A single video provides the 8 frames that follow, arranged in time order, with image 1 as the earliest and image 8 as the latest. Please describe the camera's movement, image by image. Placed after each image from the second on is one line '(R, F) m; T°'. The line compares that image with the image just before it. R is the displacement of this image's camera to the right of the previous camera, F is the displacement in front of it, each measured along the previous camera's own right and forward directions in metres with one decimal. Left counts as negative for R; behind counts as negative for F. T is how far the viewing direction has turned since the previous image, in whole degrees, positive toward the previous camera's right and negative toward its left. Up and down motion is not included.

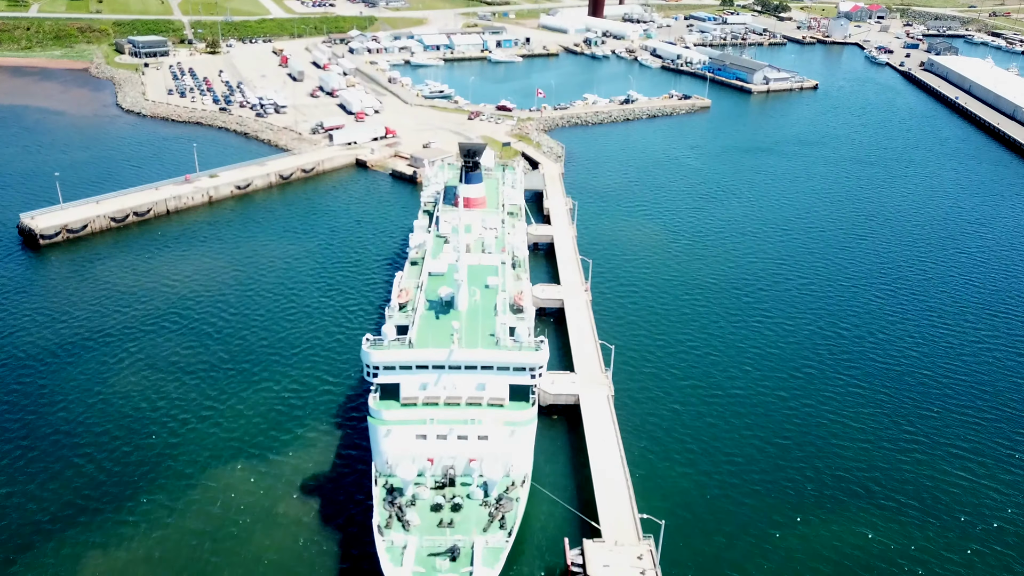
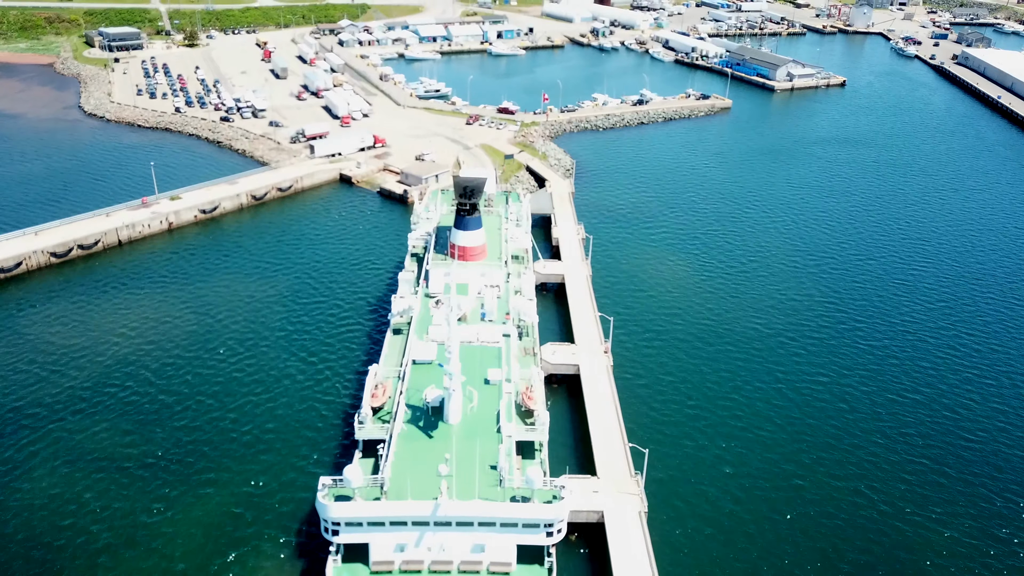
(-0.3, +11.0) m; 0°
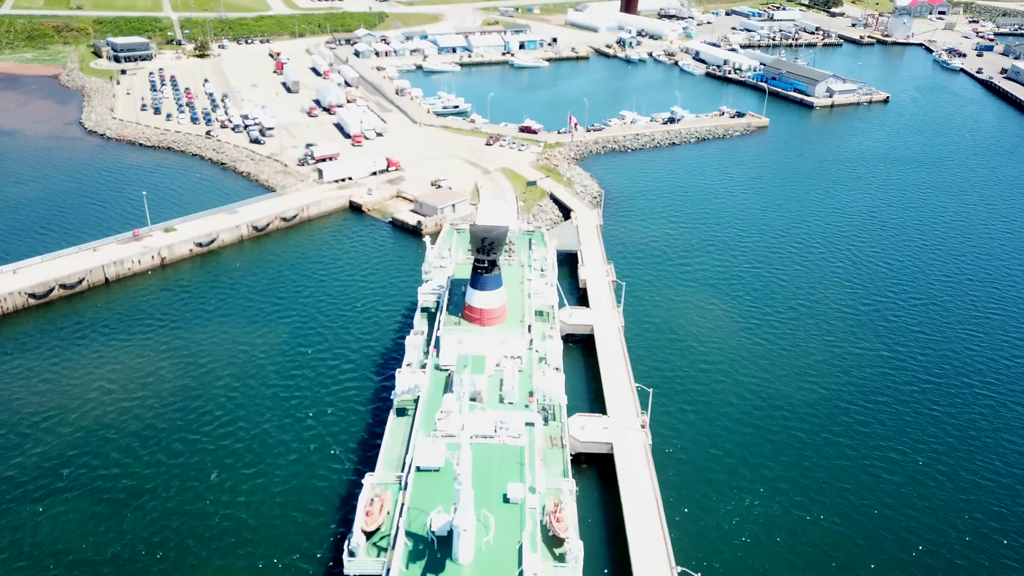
(-0.4, +7.0) m; -1°
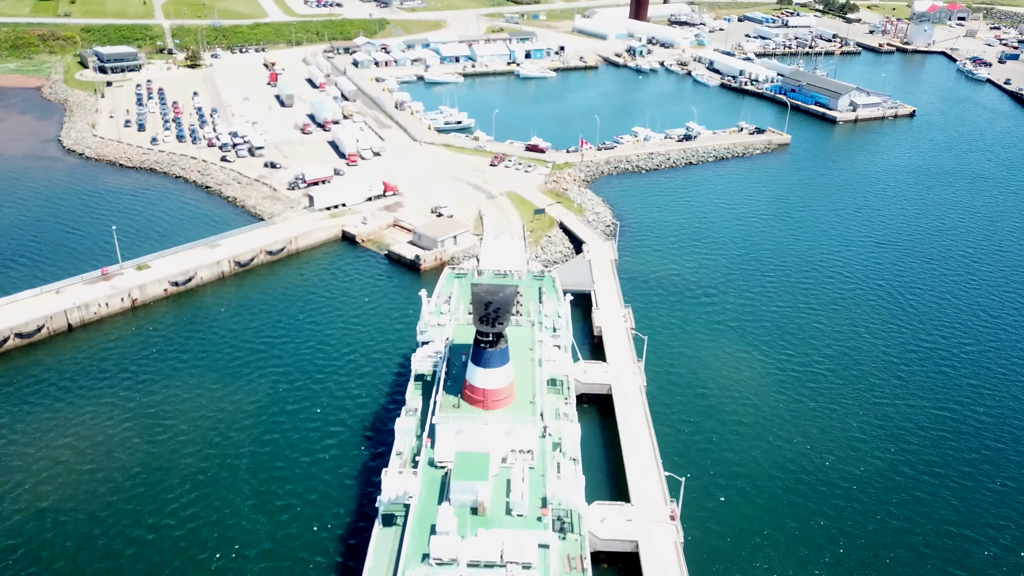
(-0.3, +6.8) m; 0°
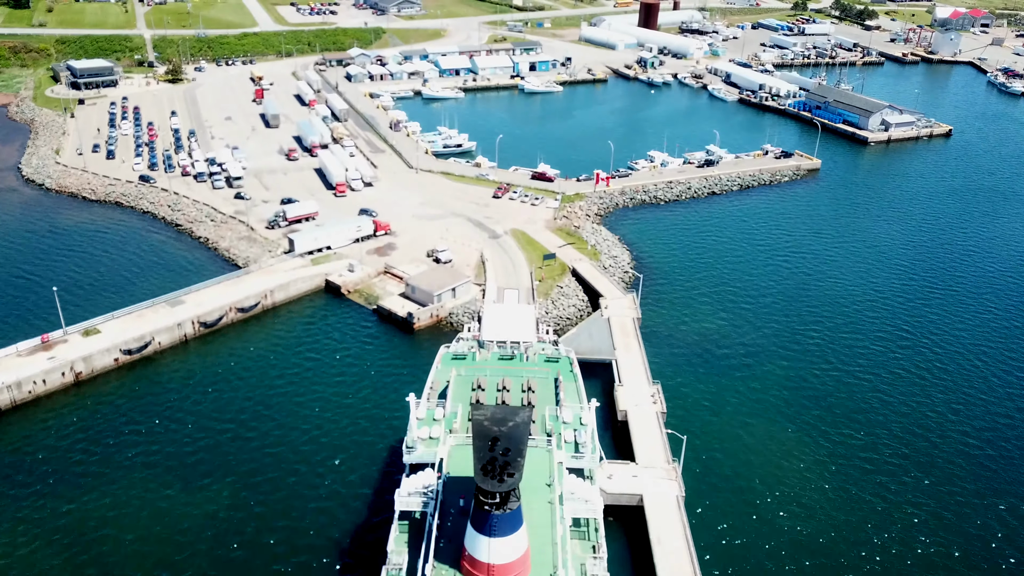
(-0.5, +9.4) m; 0°
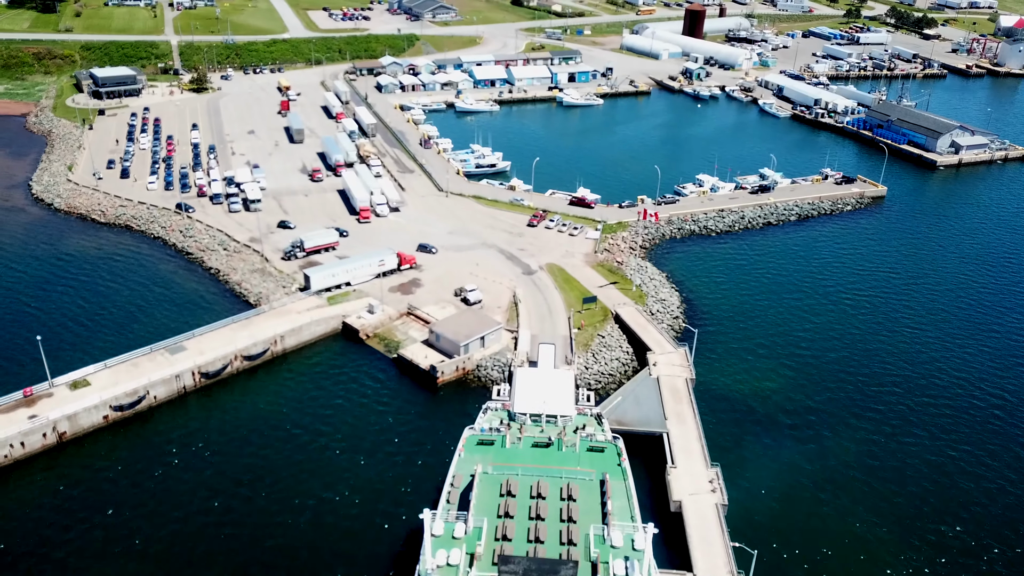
(-0.4, +7.0) m; -2°
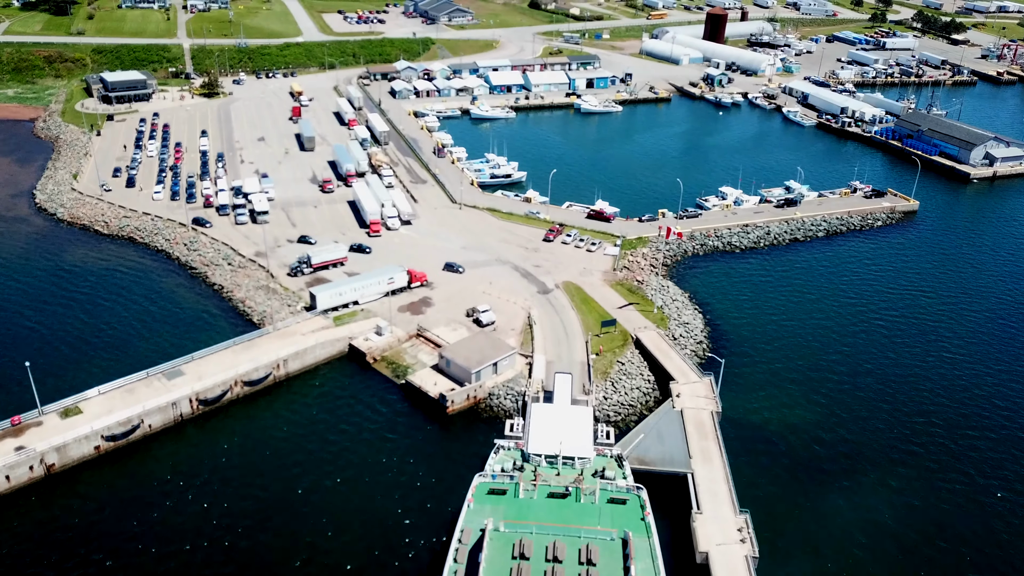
(-0.1, +3.1) m; -1°
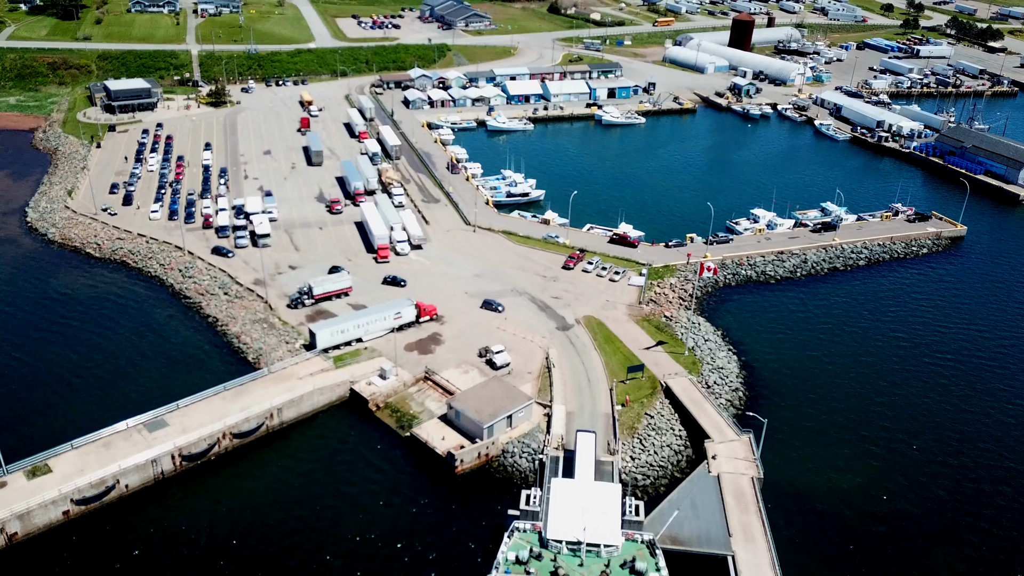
(-0.2, +5.4) m; -1°
